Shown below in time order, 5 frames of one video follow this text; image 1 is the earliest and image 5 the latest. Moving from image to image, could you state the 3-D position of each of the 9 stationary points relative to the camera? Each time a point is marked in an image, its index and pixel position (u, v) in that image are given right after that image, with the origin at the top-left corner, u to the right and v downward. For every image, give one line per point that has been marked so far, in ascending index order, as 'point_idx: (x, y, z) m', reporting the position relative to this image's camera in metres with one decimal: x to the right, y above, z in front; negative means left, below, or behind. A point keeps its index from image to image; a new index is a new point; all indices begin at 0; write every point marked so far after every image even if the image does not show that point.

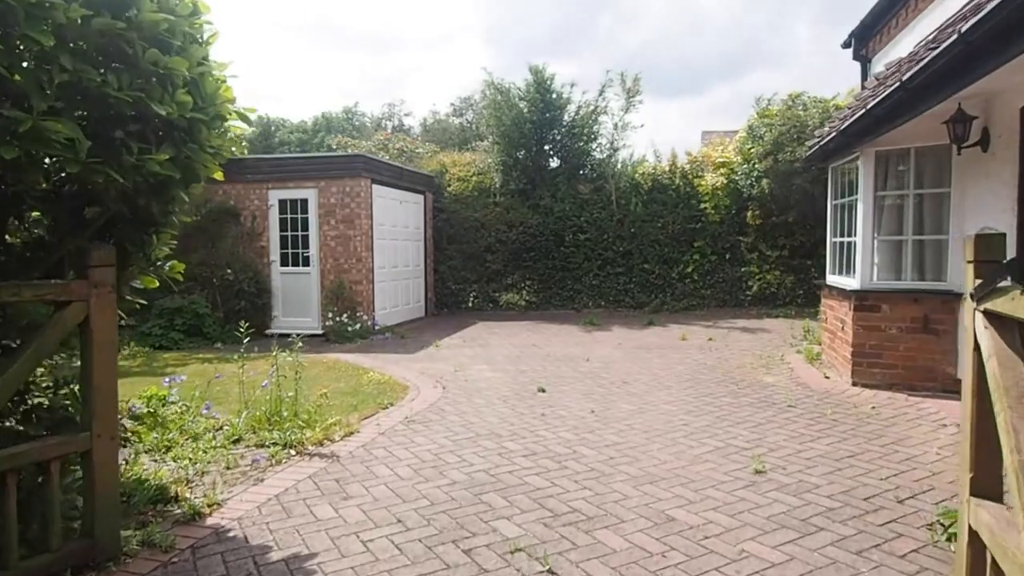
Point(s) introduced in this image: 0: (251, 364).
0: (-3.2, -0.9, +8.1) m
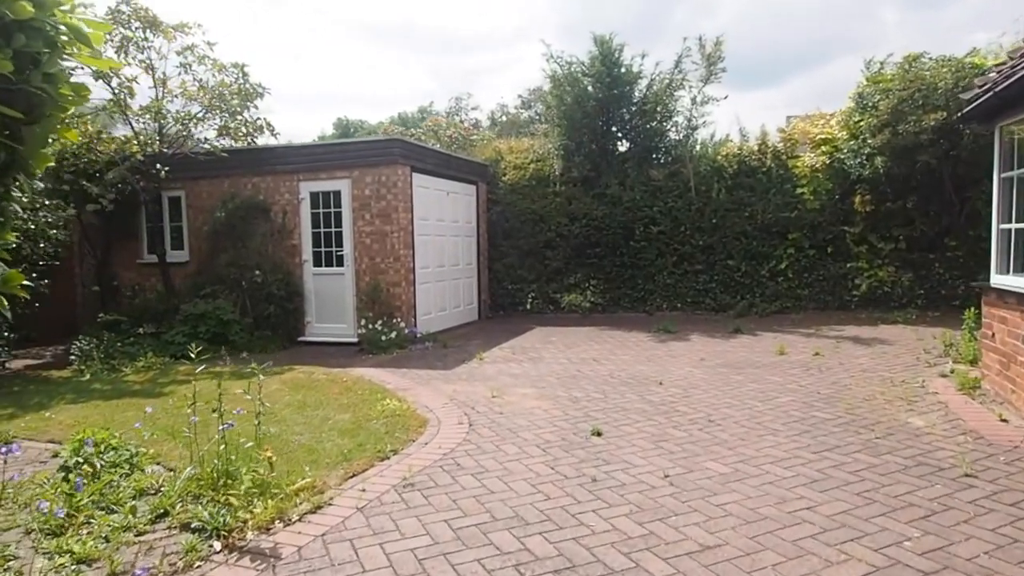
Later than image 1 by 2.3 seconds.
0: (-2.7, -1.0, +6.8) m
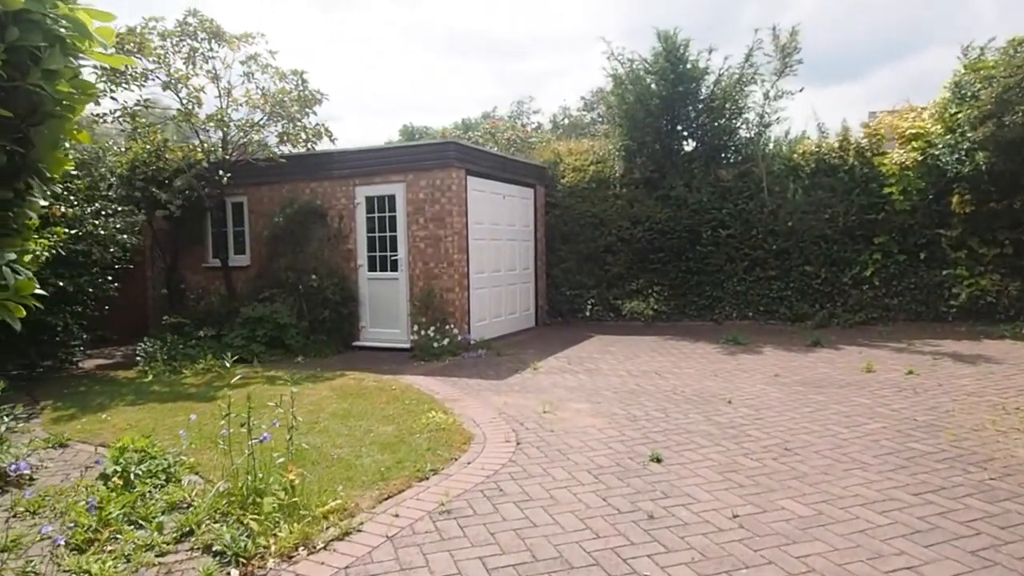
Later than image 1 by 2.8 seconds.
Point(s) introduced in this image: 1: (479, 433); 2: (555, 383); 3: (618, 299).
0: (-2.1, -1.1, +6.7) m
1: (-0.3, -1.1, +5.2) m
2: (+0.5, -1.0, +7.0) m
3: (+2.0, -0.2, +12.2) m
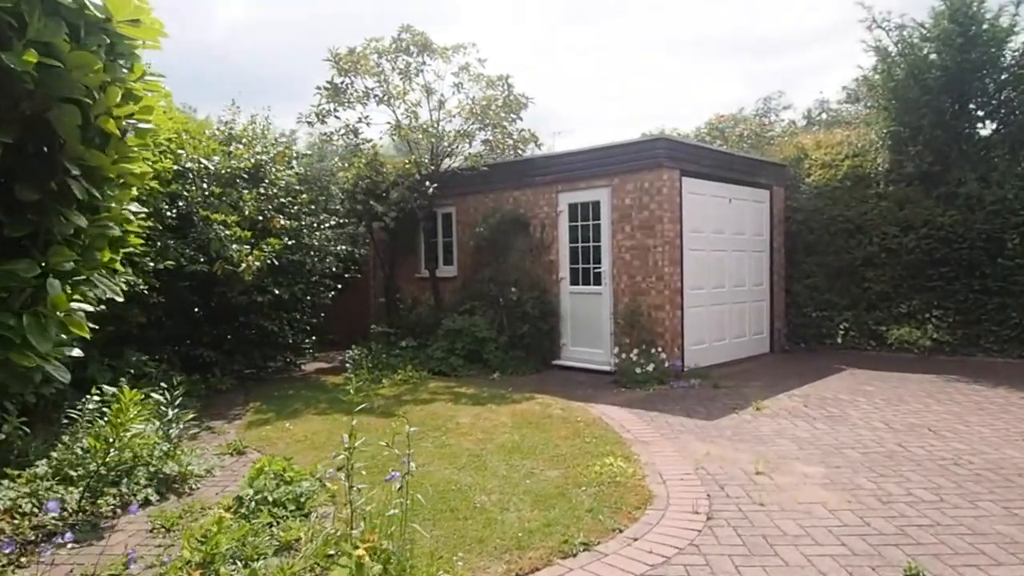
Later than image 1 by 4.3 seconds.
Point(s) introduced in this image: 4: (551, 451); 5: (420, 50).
0: (-0.3, -1.2, +6.1) m
1: (+0.9, -1.3, +4.1) m
2: (+2.2, -1.2, +5.5) m
3: (+5.5, -0.5, +9.9) m
4: (+0.3, -1.2, +5.0) m
5: (-1.3, +3.4, +9.5) m
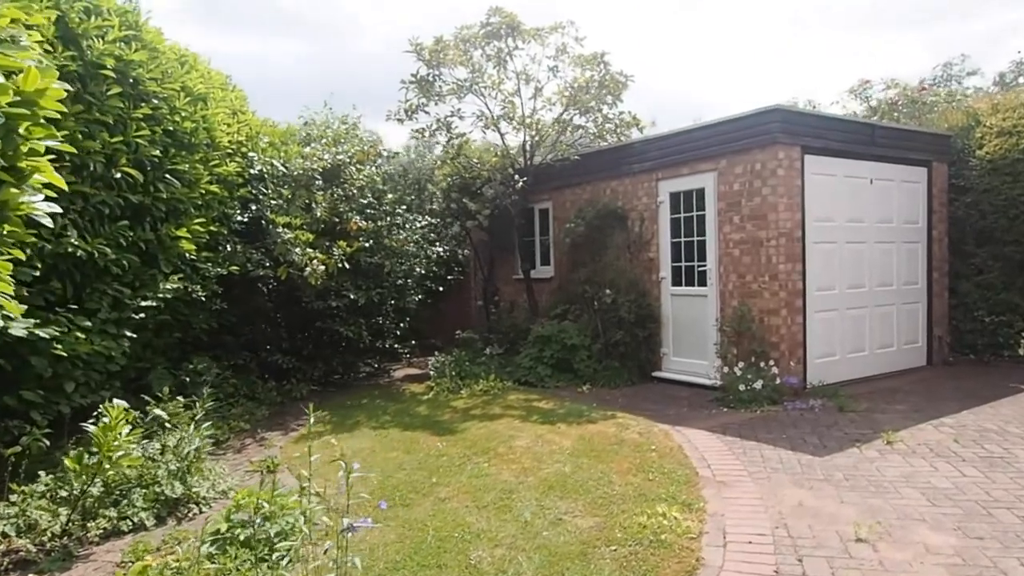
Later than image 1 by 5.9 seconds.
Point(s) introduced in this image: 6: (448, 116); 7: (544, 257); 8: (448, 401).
0: (+0.2, -1.2, +5.4) m
1: (+0.9, -1.3, +3.1) m
2: (+2.5, -1.2, +4.2) m
3: (+6.7, -0.5, +7.7) m
4: (+0.6, -1.3, +4.1) m
5: (0.0, +3.4, +8.9) m
6: (-0.9, +2.4, +9.3) m
7: (+0.5, +0.4, +9.6) m
8: (-0.7, -1.2, +6.9) m
